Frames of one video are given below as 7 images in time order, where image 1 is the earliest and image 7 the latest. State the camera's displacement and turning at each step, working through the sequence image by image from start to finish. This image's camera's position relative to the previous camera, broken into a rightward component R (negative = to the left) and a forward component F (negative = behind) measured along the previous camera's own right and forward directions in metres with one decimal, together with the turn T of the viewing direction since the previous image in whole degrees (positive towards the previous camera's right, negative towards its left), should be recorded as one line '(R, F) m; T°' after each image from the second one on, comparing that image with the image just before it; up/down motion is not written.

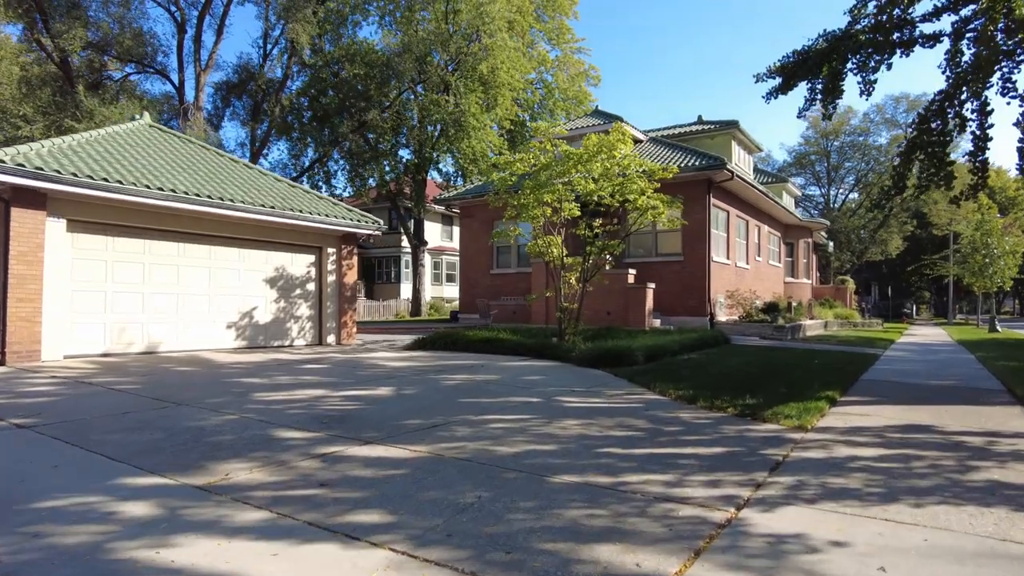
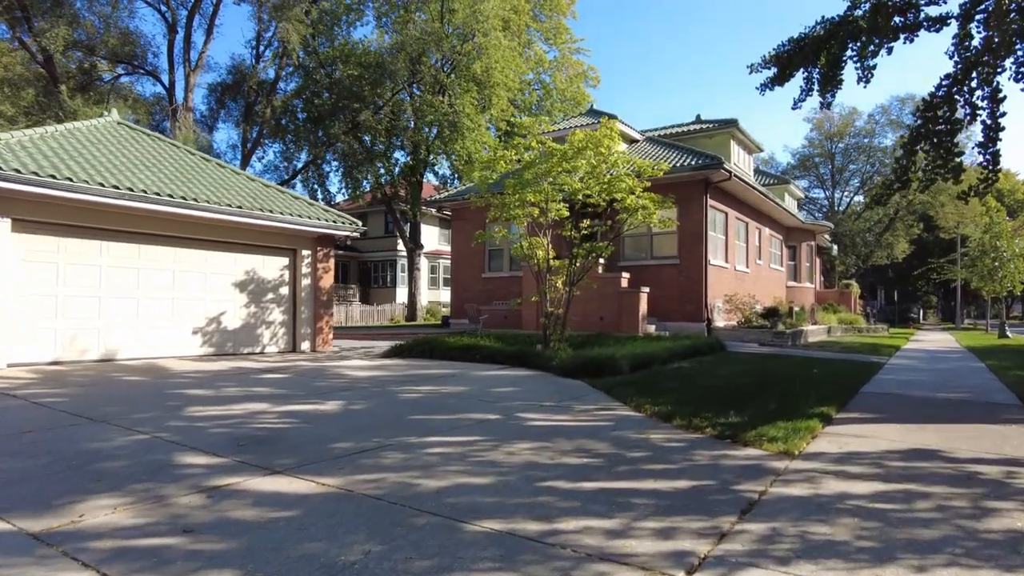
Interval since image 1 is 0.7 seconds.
(+0.5, +0.7) m; 0°
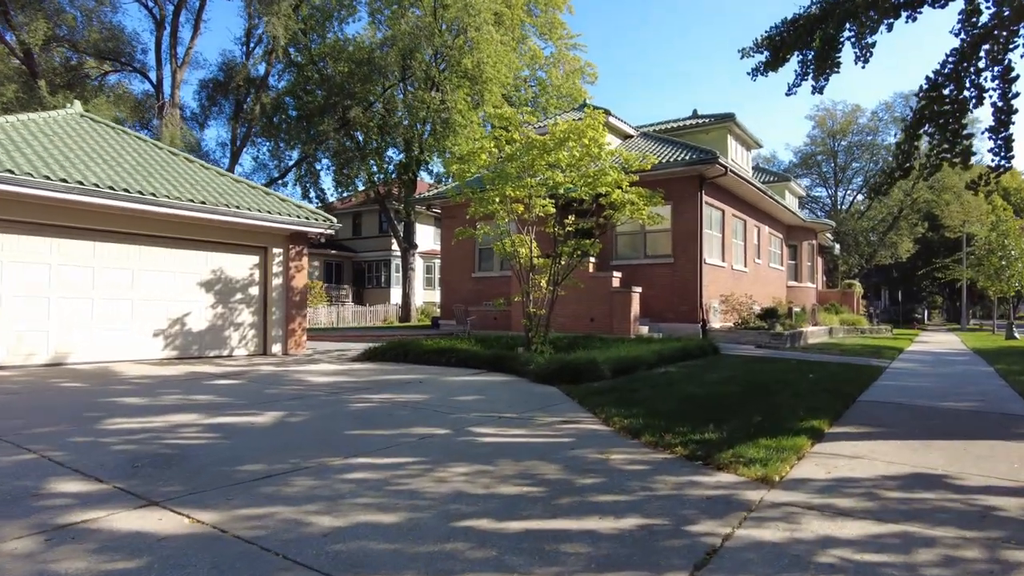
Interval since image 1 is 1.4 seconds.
(+0.5, +0.7) m; 0°
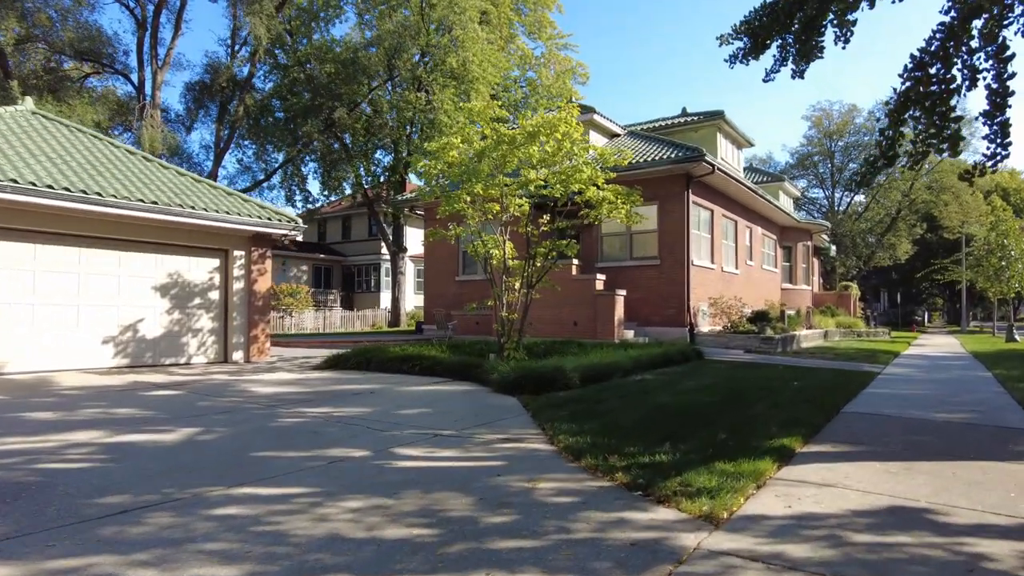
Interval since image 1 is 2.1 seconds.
(+0.6, +0.6) m; 0°
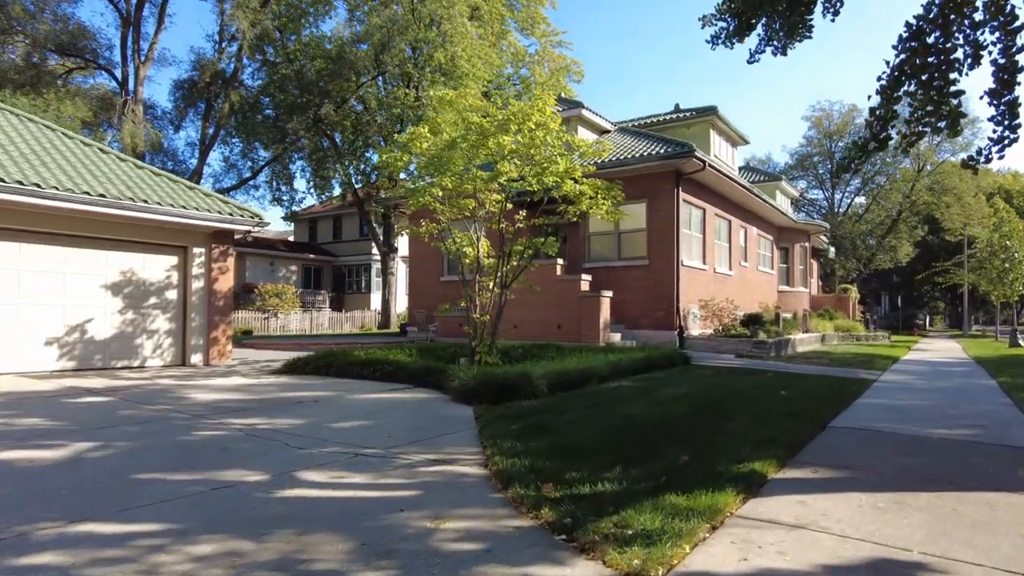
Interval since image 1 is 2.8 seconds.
(+0.5, +0.7) m; 0°
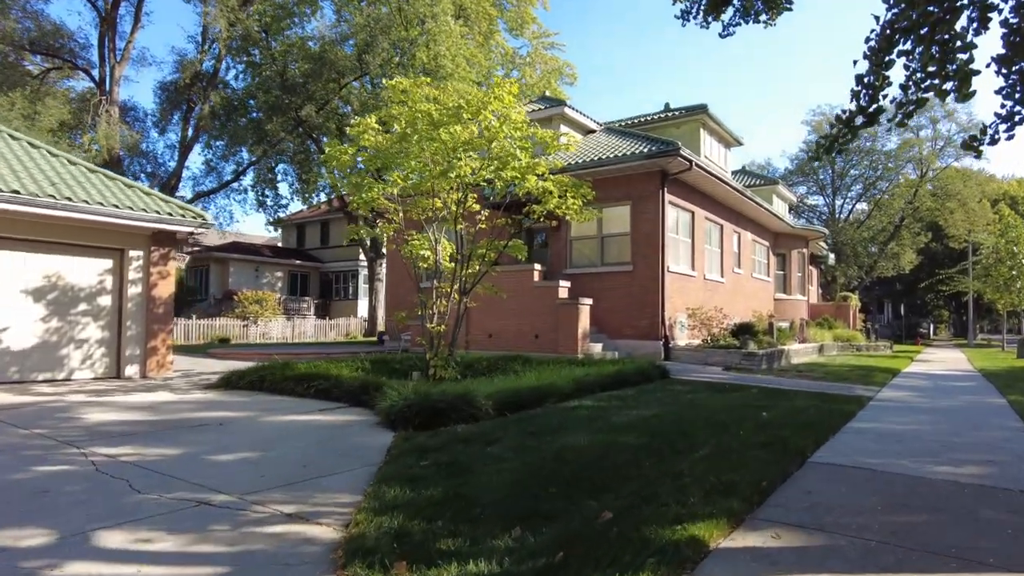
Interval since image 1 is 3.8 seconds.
(+0.7, +1.0) m; 0°
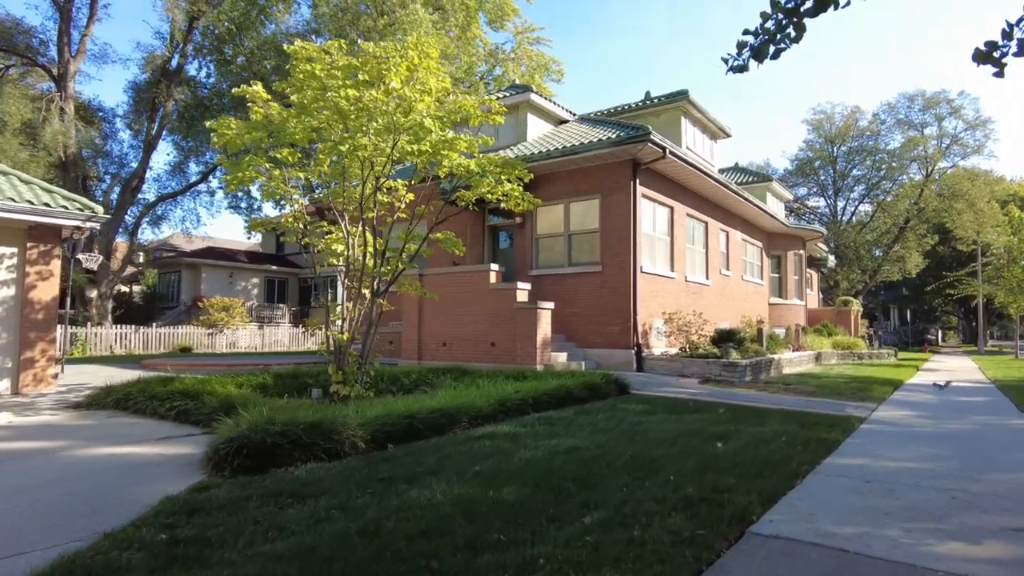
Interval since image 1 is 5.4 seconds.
(+1.2, +1.6) m; -1°
